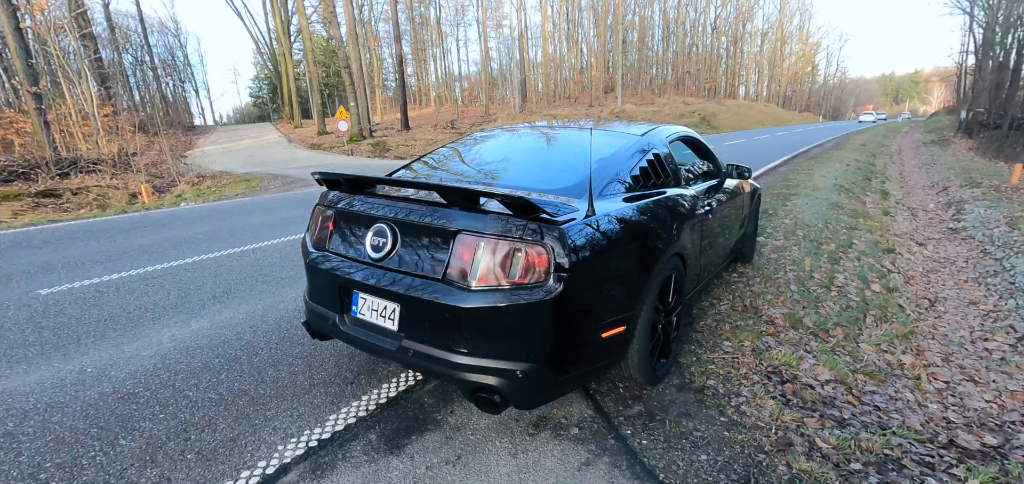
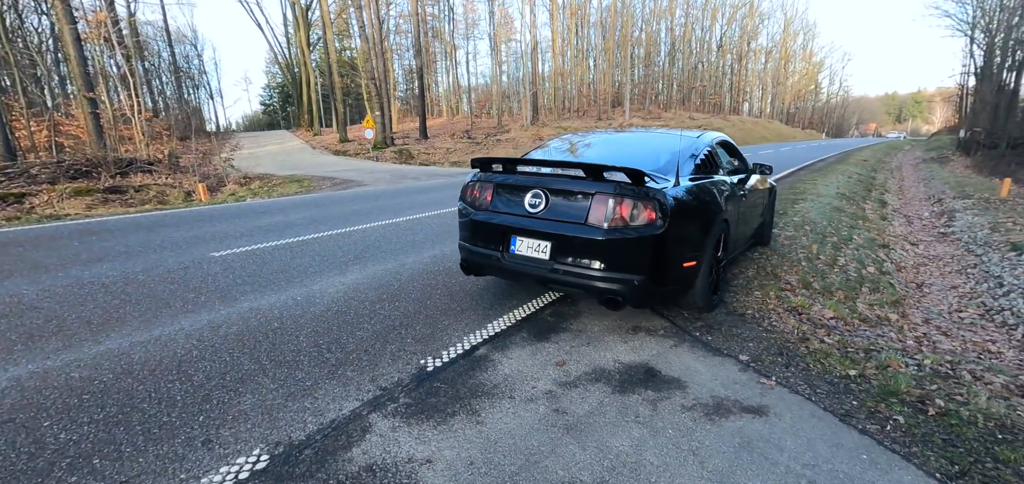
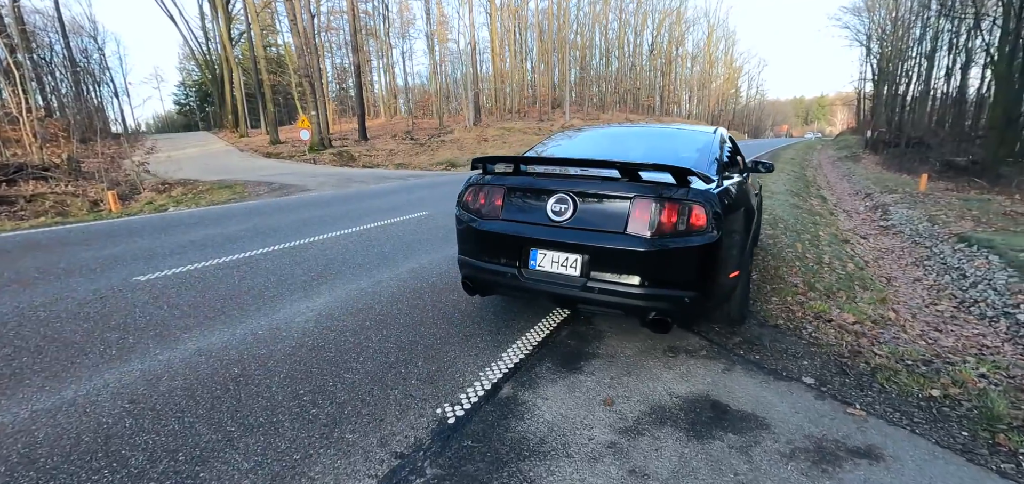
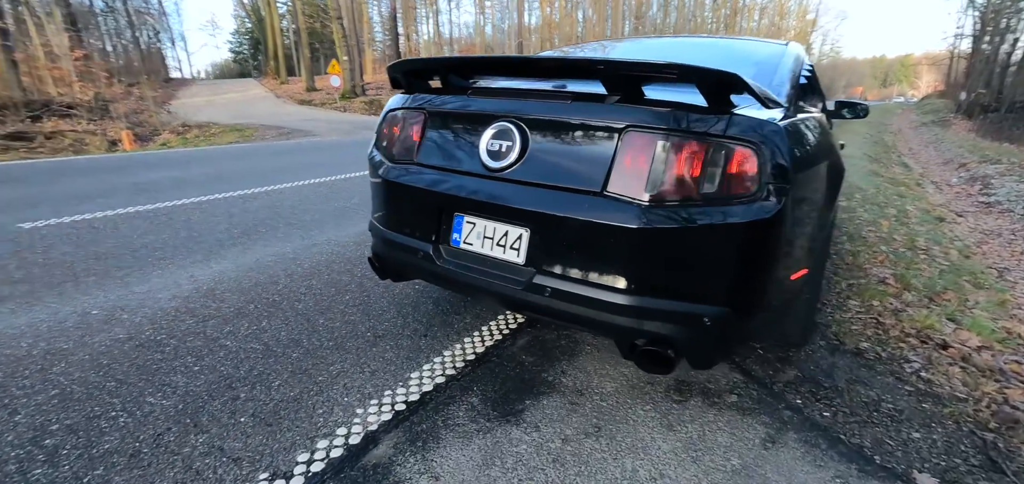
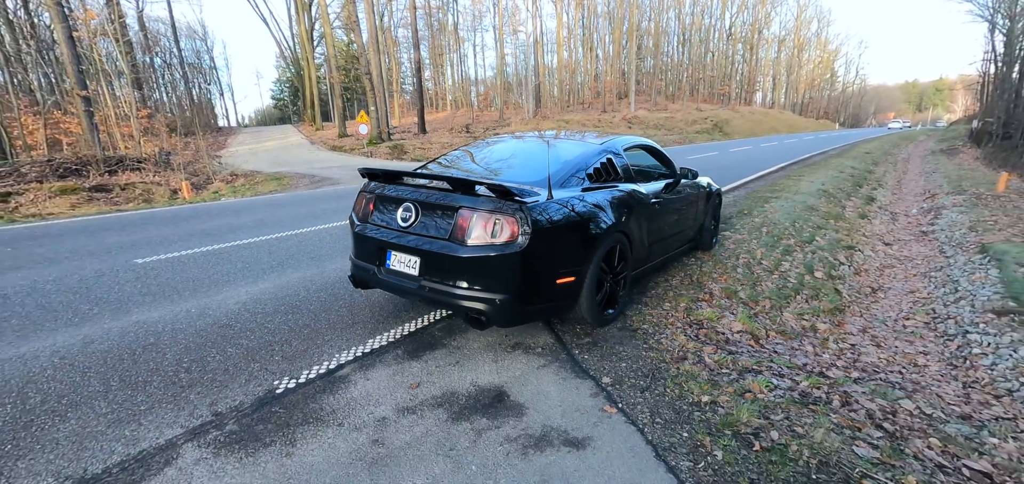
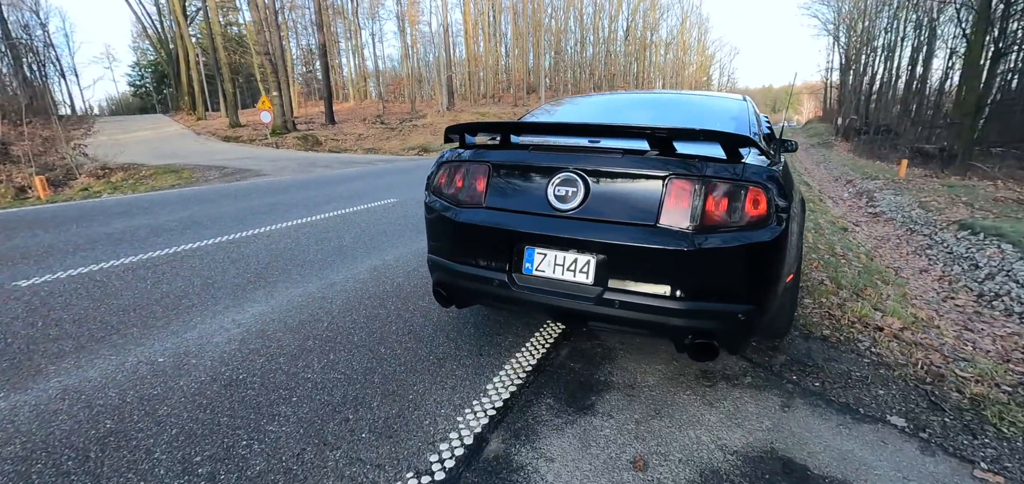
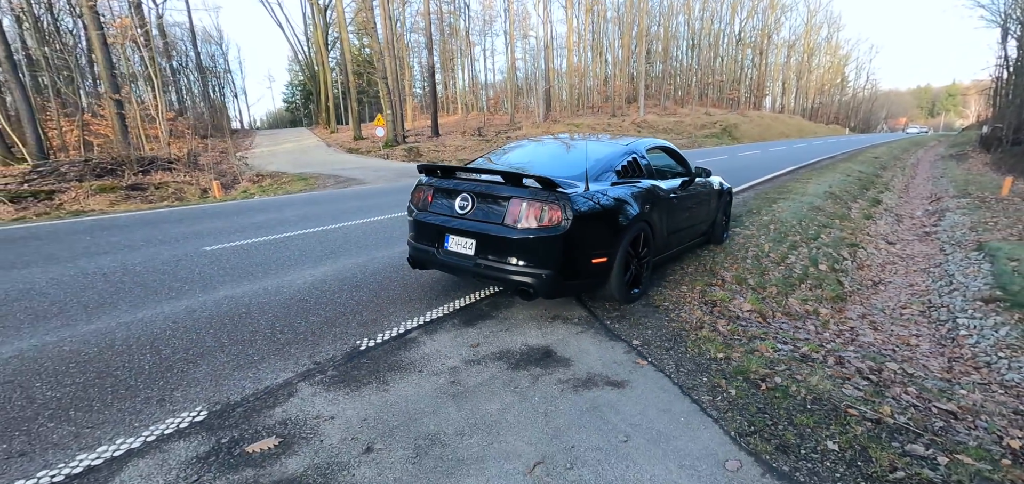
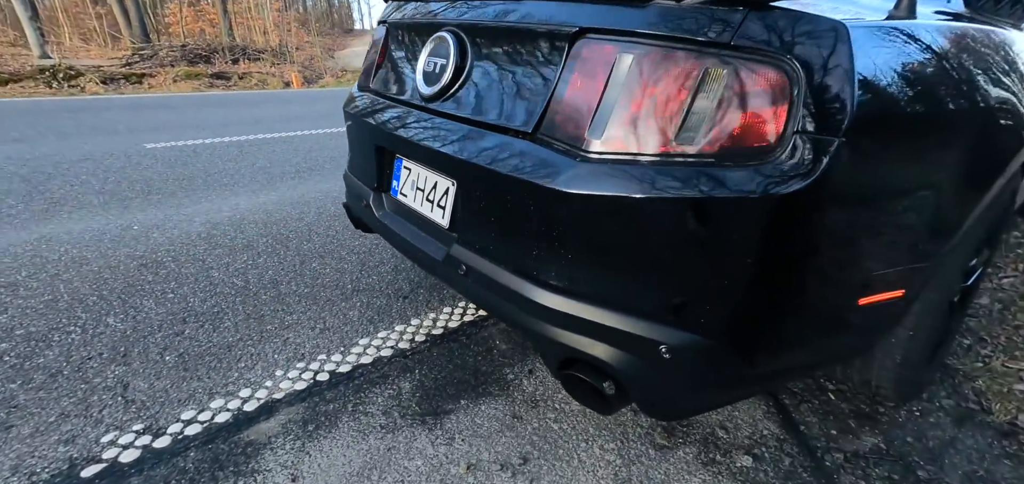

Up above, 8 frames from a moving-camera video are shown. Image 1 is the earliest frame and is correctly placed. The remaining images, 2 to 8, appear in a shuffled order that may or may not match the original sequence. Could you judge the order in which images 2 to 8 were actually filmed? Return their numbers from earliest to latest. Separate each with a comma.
5, 7, 2, 3, 6, 4, 8
